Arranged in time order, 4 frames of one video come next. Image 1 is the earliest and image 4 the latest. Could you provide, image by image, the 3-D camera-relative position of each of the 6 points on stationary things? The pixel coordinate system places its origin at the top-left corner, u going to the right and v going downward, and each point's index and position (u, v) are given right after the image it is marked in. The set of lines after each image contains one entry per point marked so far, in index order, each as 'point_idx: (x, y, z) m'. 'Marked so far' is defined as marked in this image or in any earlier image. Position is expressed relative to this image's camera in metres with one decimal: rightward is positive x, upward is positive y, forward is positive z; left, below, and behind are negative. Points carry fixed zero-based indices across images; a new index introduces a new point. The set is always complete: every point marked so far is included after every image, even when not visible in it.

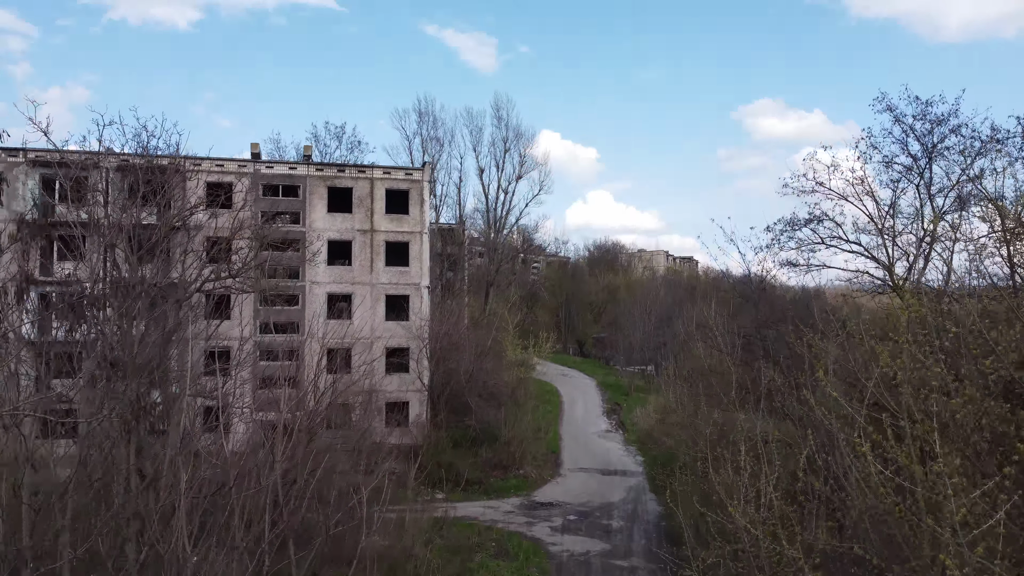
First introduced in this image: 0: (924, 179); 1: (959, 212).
0: (+17.1, +4.5, +17.0) m
1: (+18.3, +3.1, +16.7) m
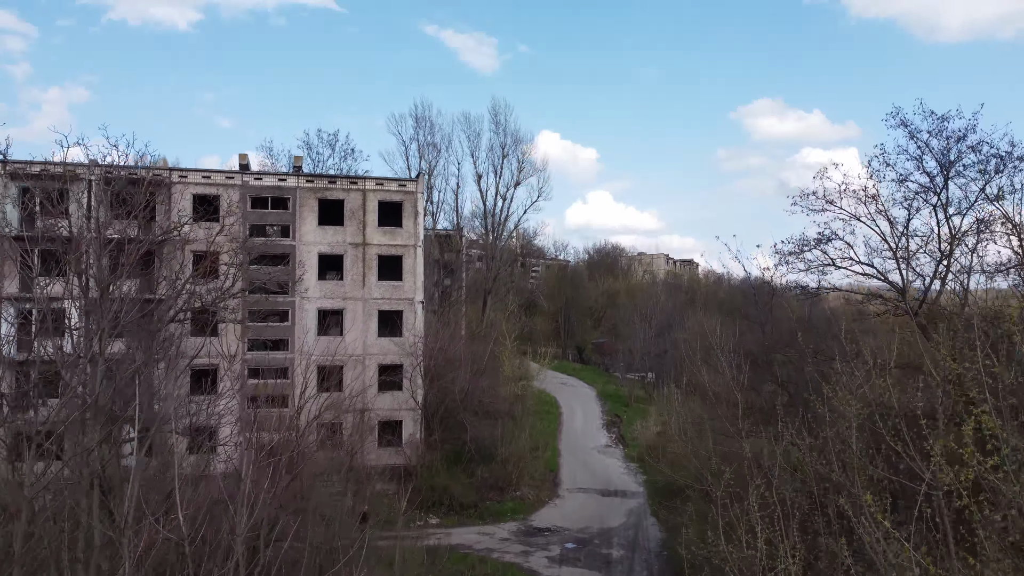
0: (+16.9, +3.5, +16.2) m
1: (+18.1, +2.1, +15.9) m
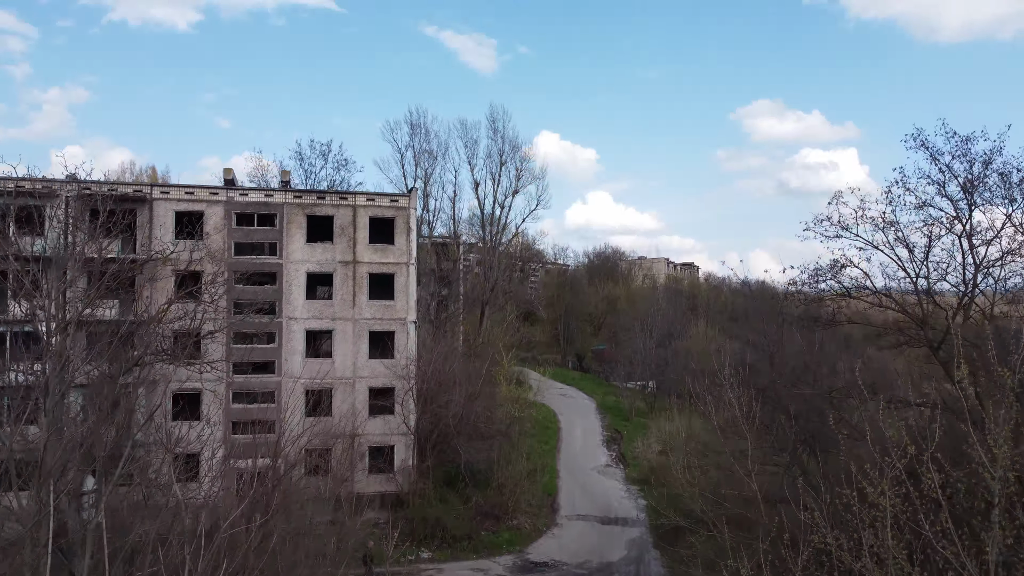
0: (+16.7, +2.4, +15.2) m
1: (+17.9, +0.9, +14.9) m
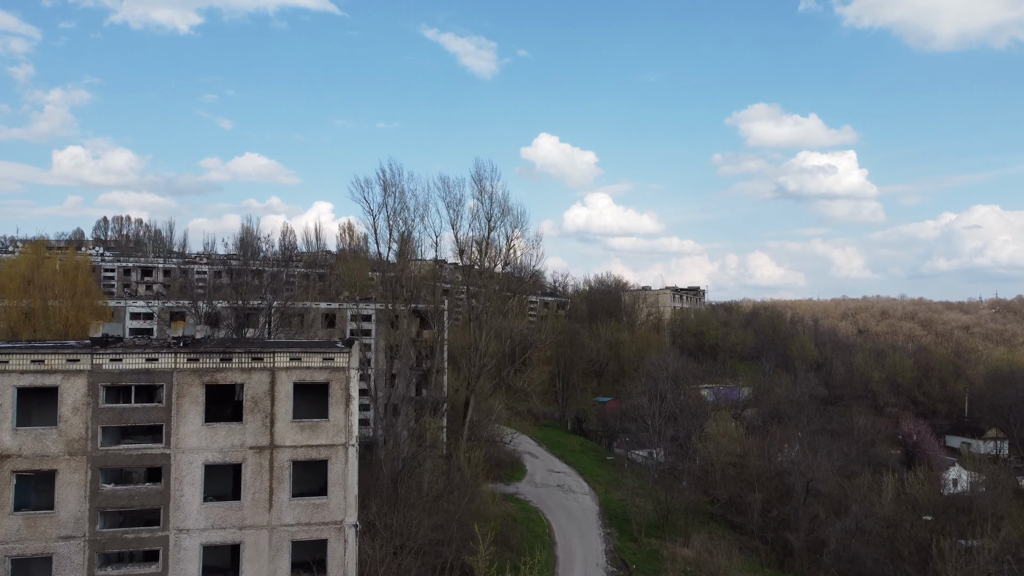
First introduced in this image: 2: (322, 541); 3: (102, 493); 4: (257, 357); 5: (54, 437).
0: (+15.6, -6.3, +8.5) m
1: (+16.8, -7.7, +8.2) m
2: (-8.7, -11.5, +18.7) m
3: (-17.5, -8.8, +17.5) m
4: (-11.5, -3.1, +18.5) m
5: (-19.4, -6.1, +17.3) m
